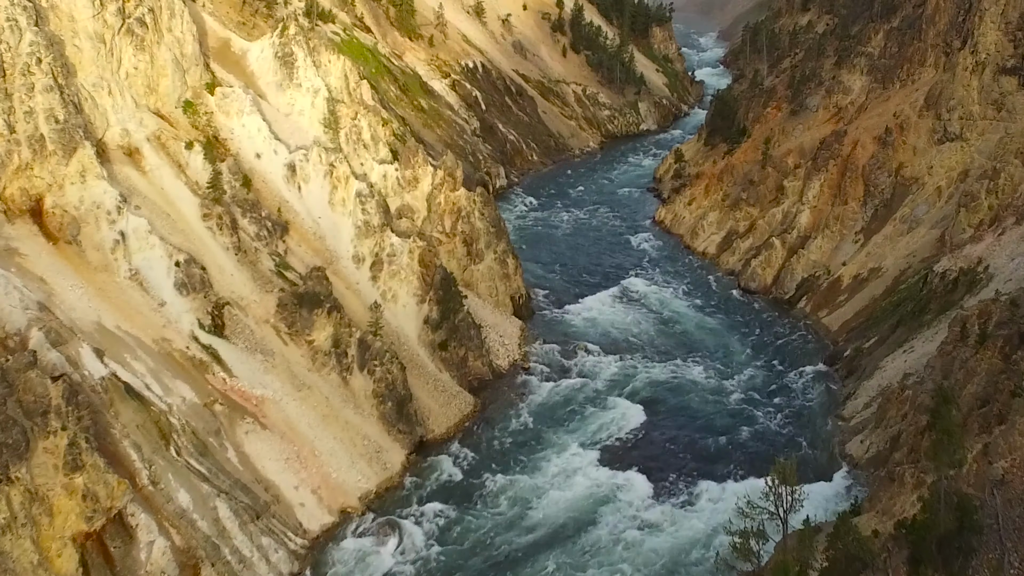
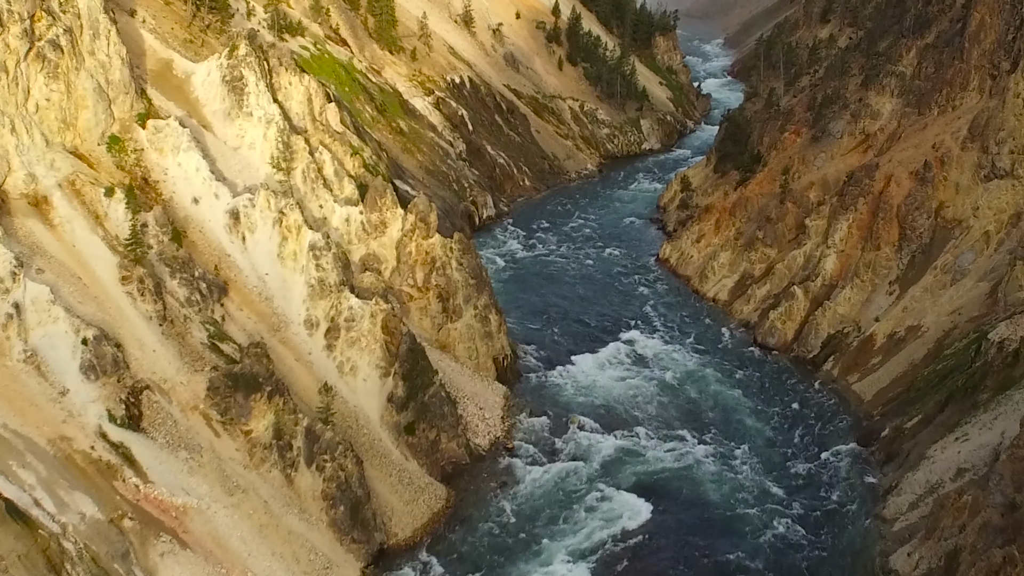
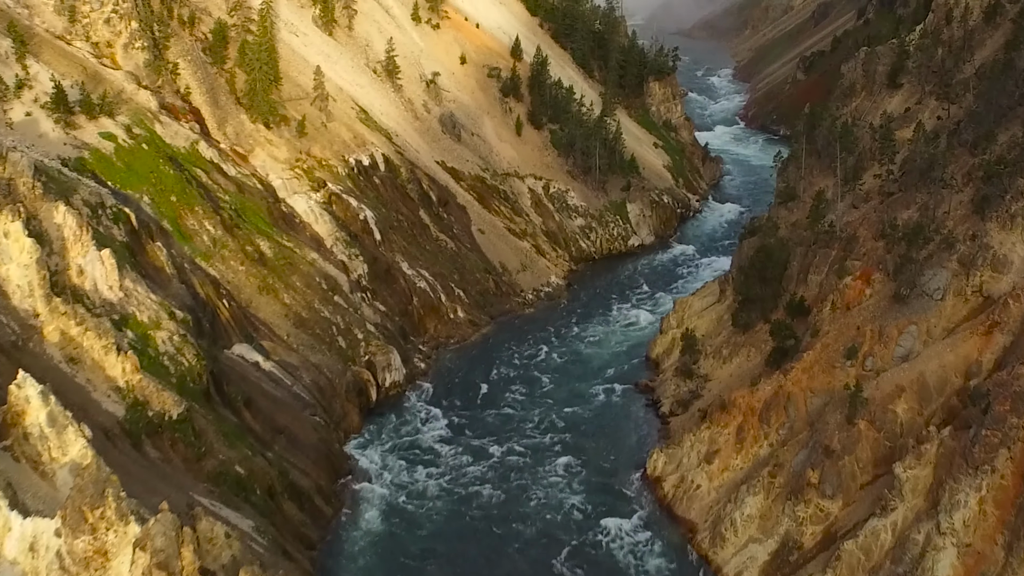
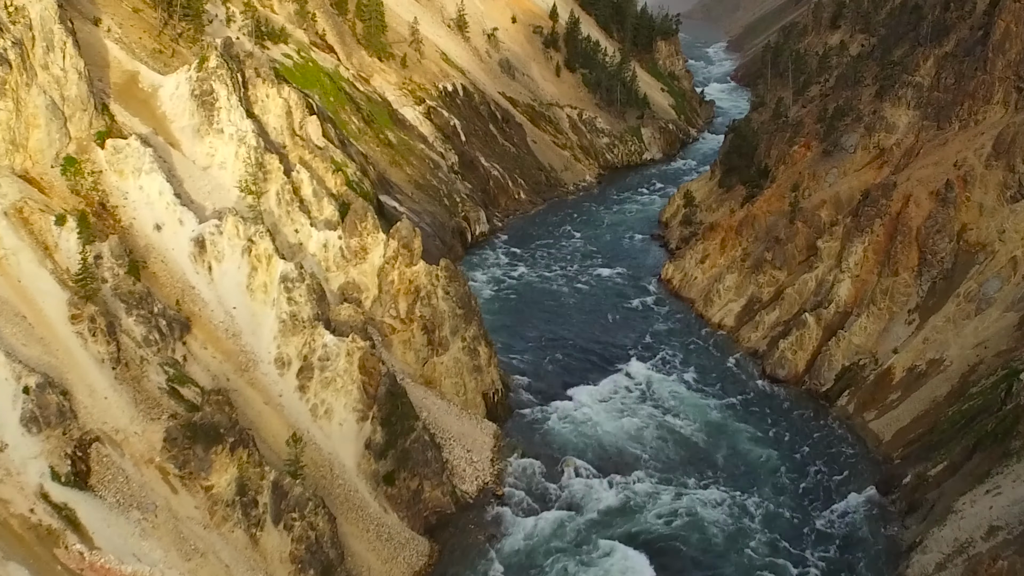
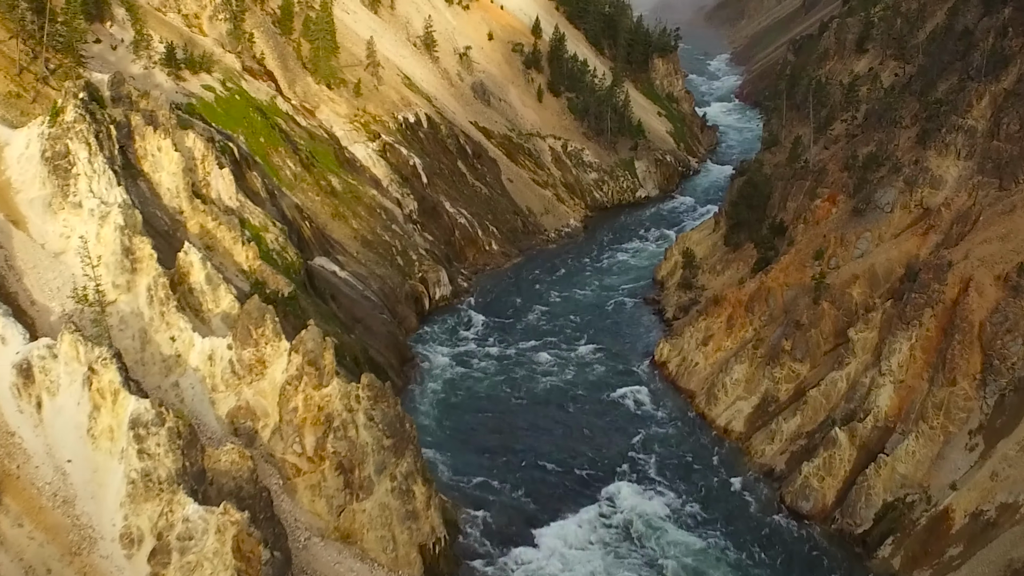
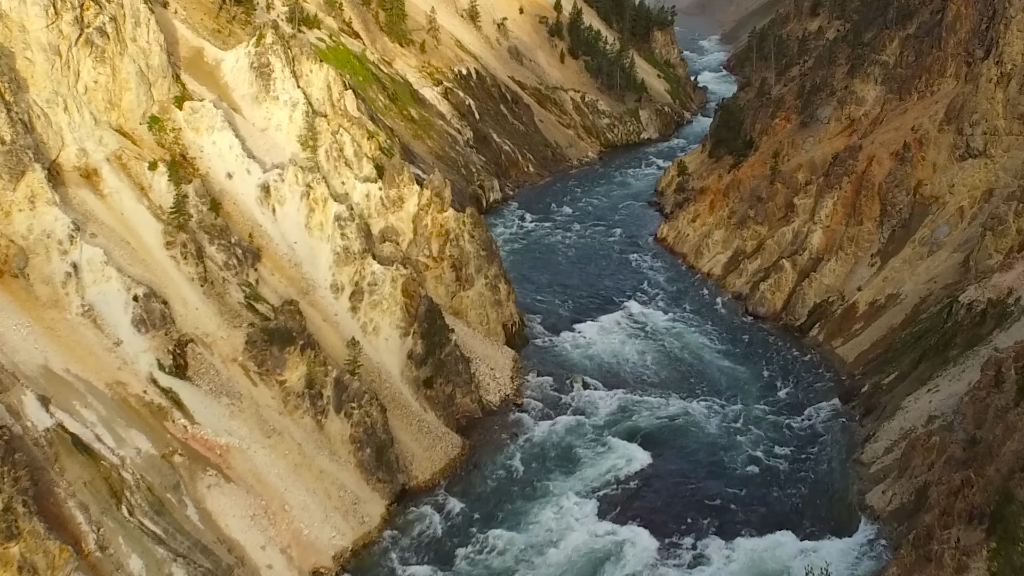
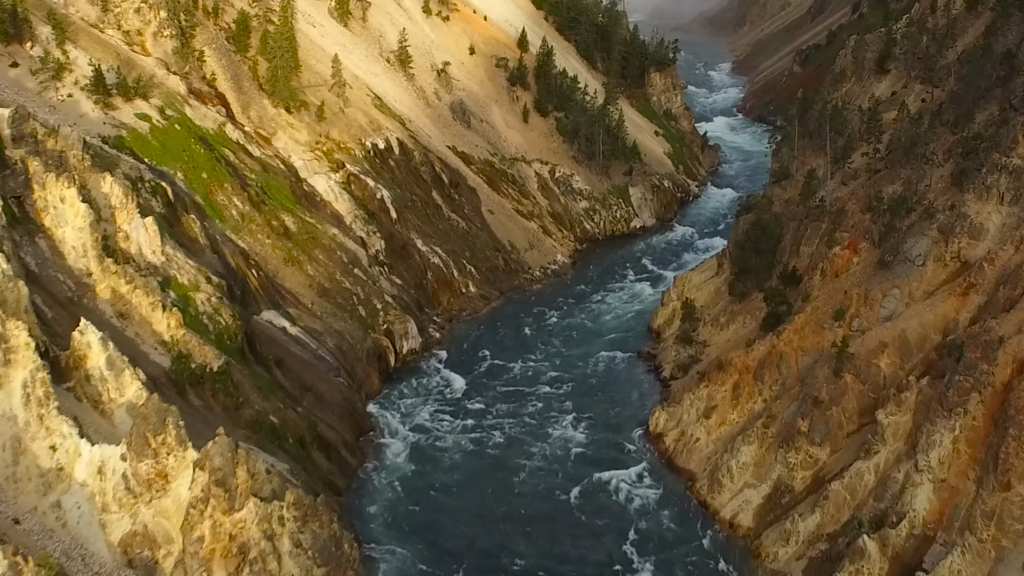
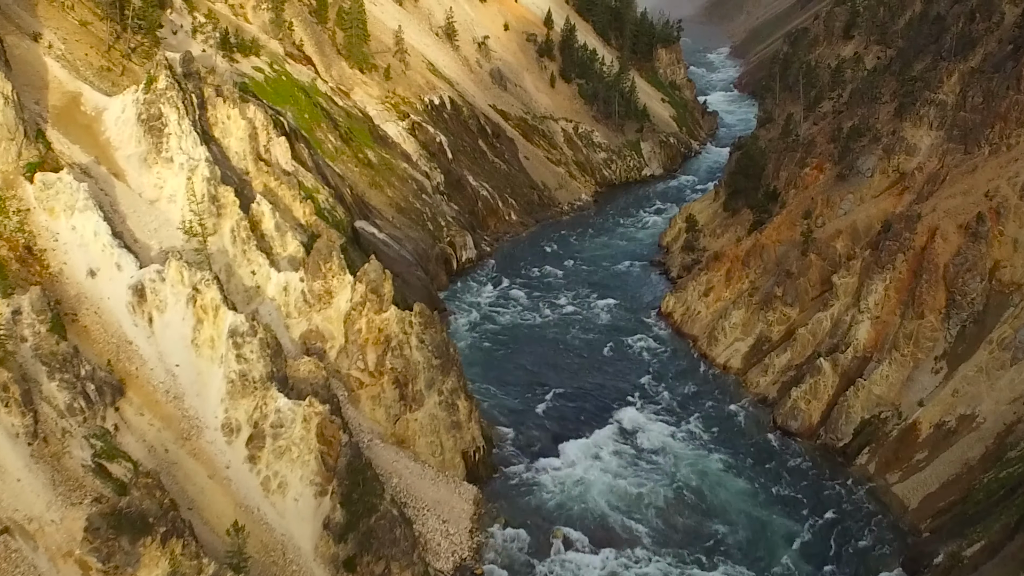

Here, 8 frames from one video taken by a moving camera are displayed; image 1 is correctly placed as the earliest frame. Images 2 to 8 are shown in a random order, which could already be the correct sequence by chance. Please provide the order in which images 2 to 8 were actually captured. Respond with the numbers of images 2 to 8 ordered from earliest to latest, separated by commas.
6, 2, 4, 8, 5, 7, 3
